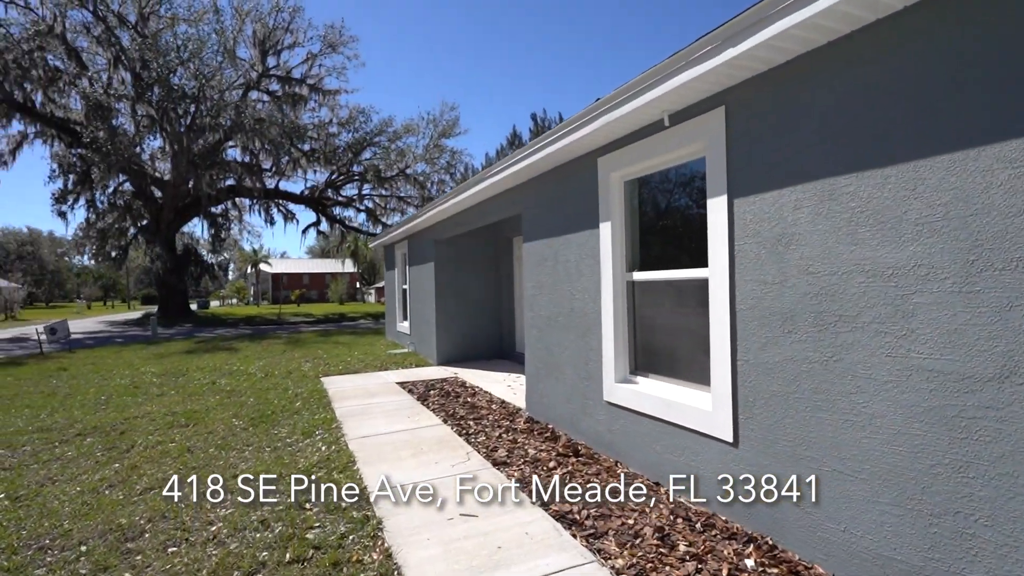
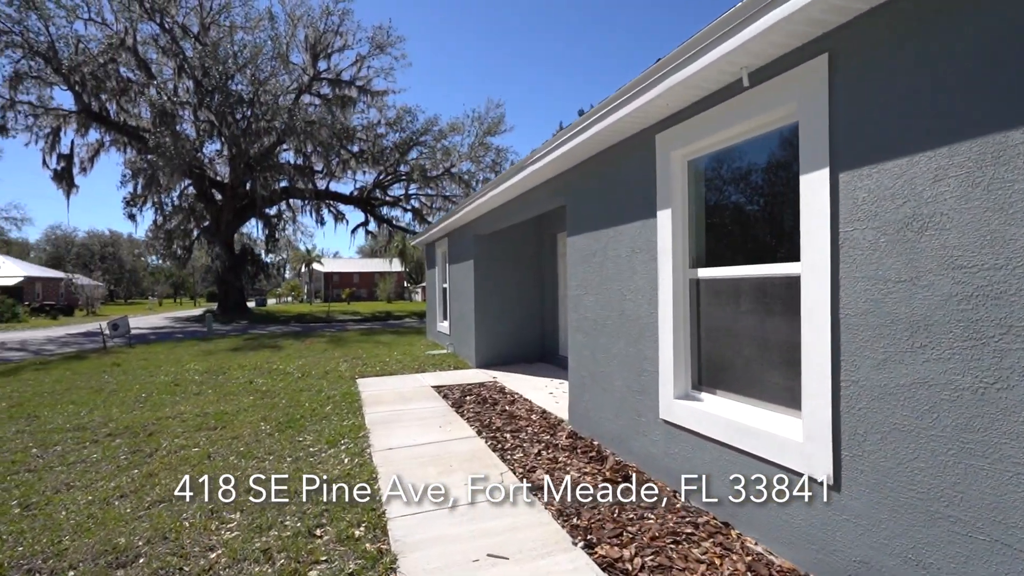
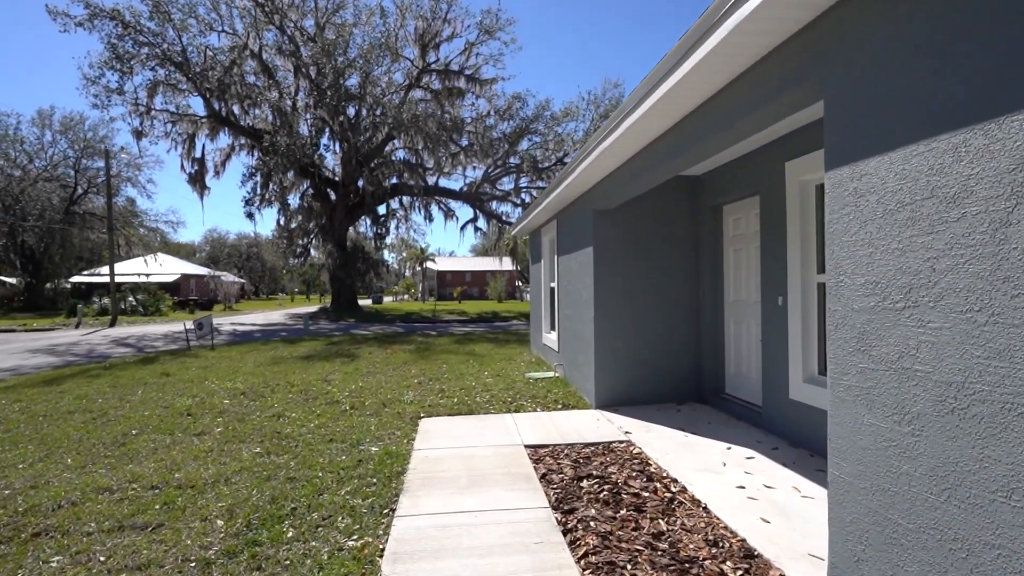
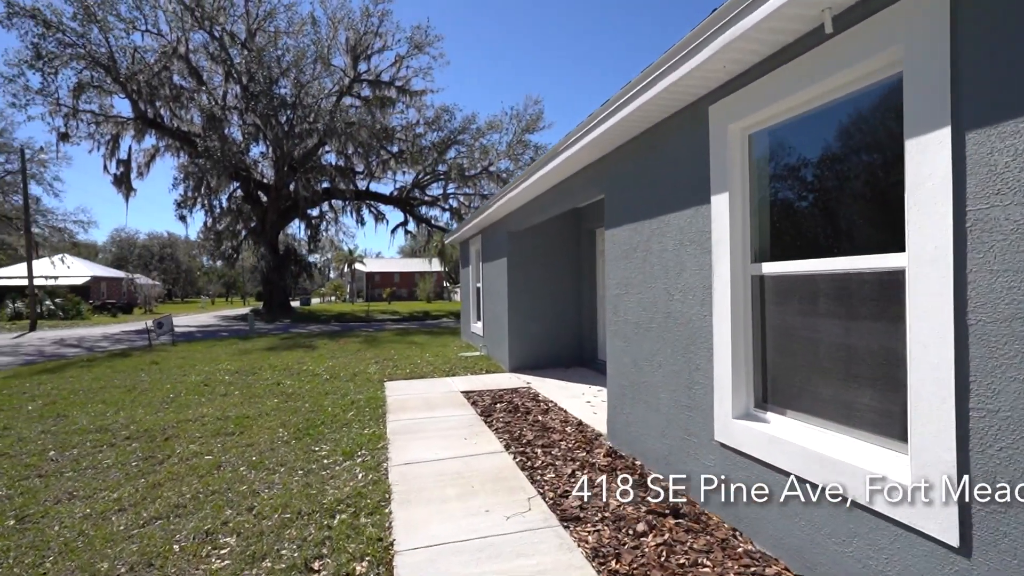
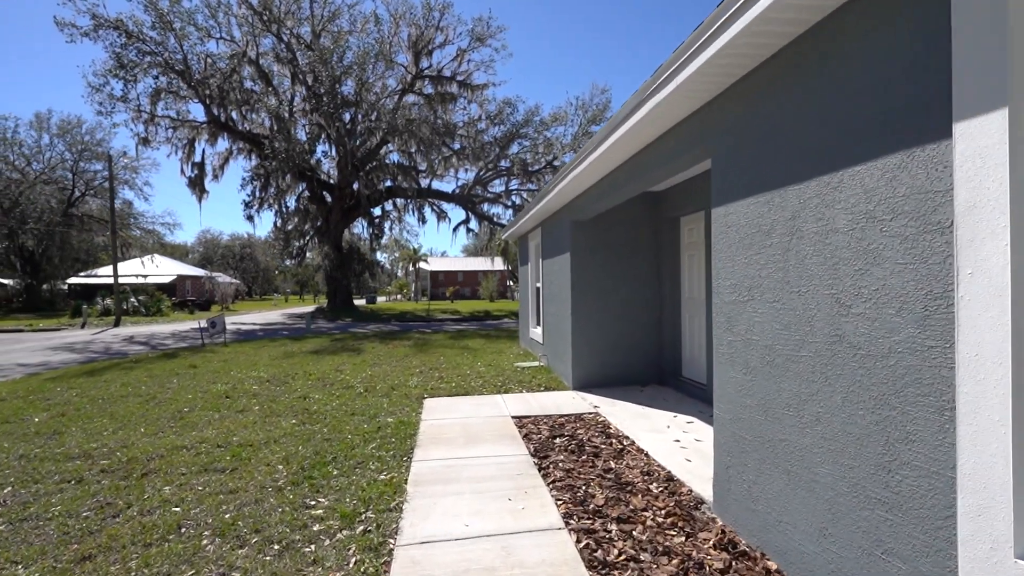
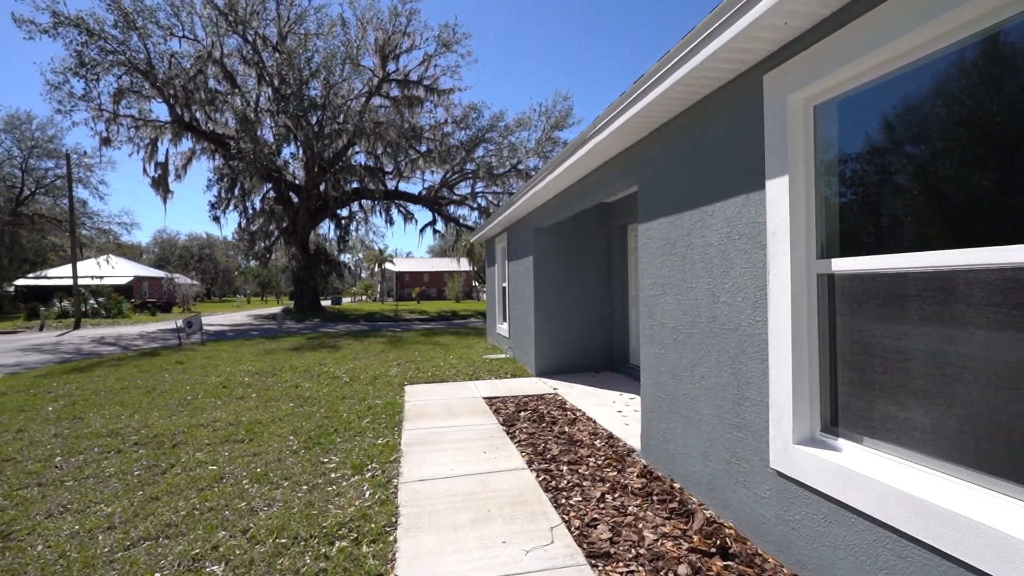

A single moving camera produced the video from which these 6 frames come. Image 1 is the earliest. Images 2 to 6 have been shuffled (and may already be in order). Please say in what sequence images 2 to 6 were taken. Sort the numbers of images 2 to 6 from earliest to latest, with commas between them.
2, 4, 6, 5, 3
